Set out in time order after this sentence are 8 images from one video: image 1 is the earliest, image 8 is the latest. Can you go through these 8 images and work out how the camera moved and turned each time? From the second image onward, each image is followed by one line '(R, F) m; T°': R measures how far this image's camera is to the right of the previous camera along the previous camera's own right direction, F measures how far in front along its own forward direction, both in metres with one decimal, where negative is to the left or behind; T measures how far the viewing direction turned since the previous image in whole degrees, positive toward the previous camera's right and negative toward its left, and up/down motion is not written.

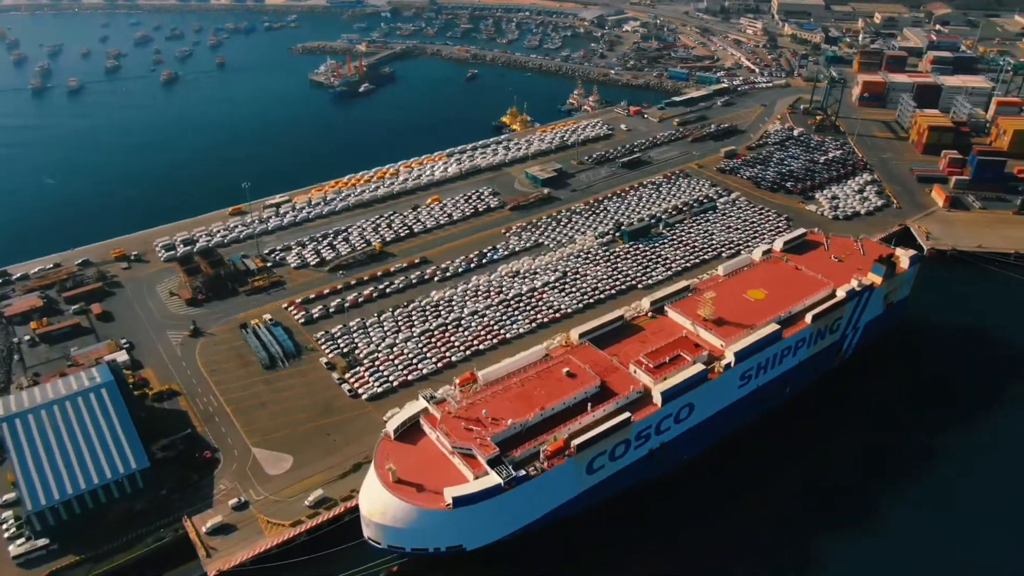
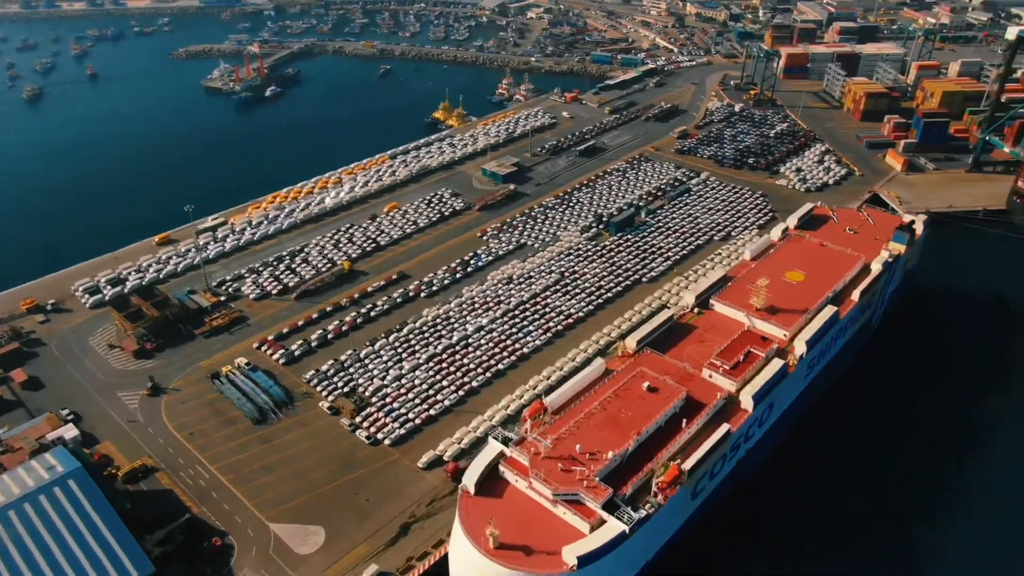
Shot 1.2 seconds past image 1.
(-13.6, +10.4) m; +9°
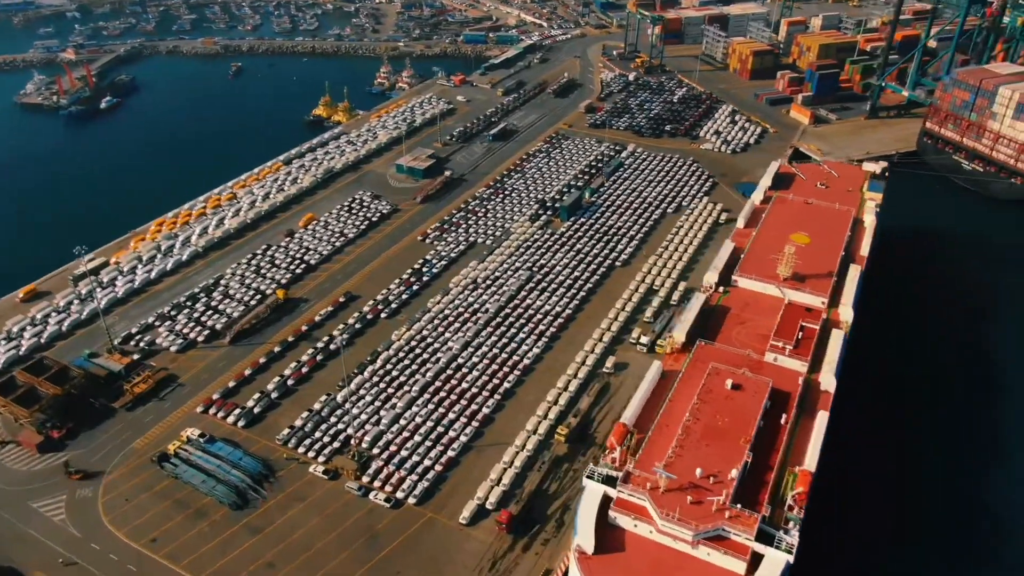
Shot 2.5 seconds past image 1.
(-13.3, +11.3) m; +12°
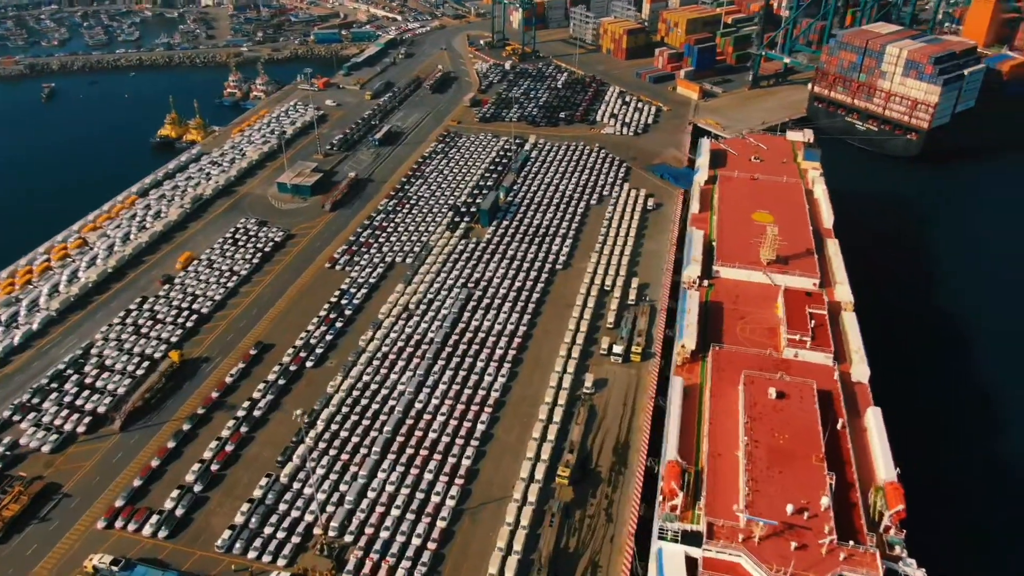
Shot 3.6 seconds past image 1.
(-7.7, +10.1) m; +11°
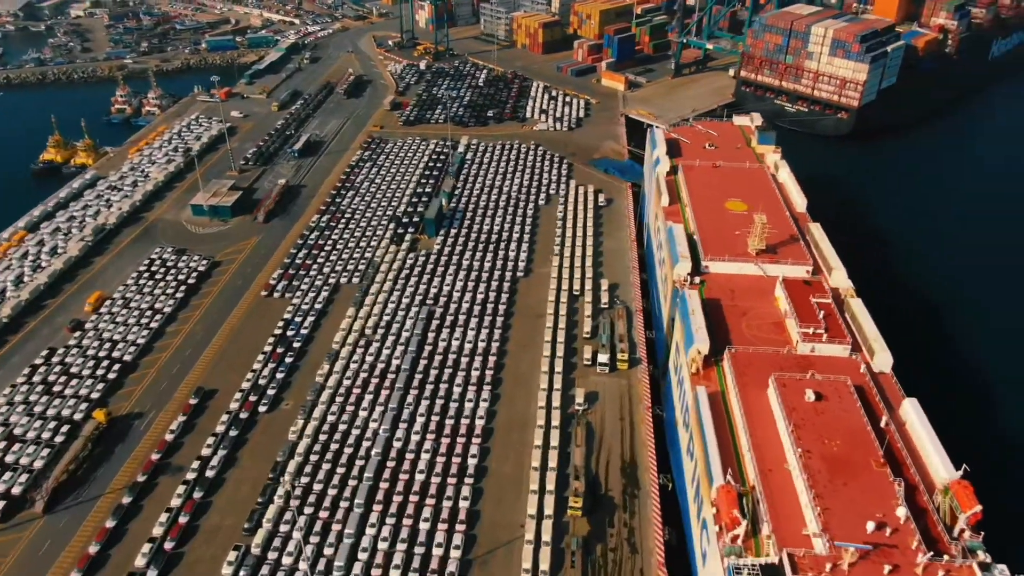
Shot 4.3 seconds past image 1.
(-5.1, +5.8) m; +7°
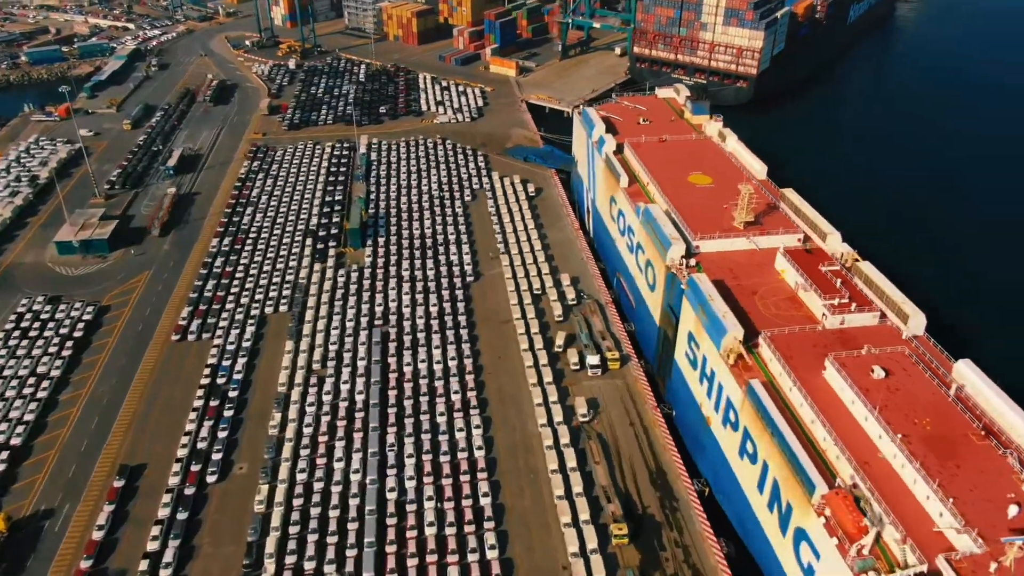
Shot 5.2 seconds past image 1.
(-7.6, +7.3) m; +11°
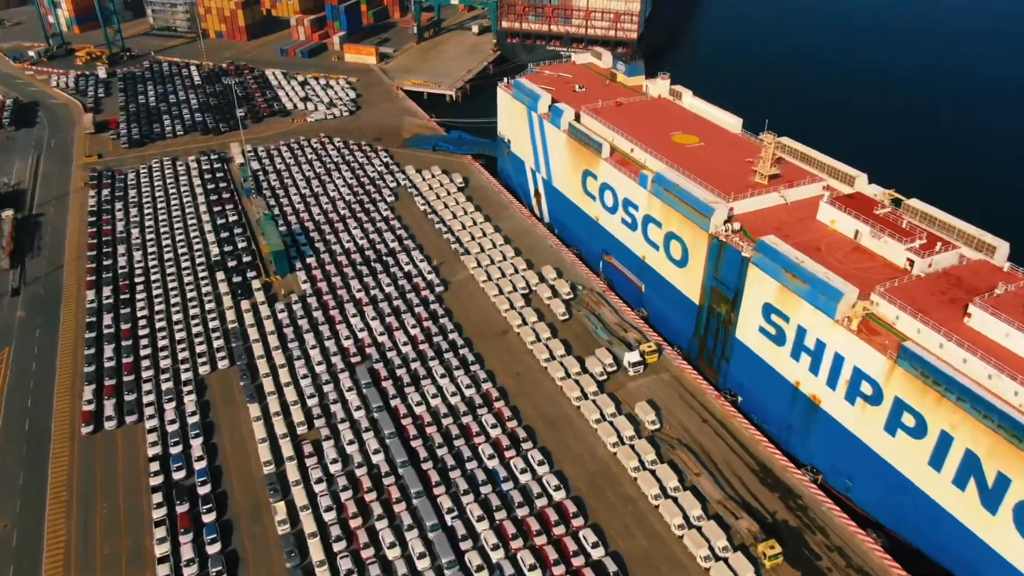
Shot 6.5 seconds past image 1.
(-11.6, +10.2) m; +15°
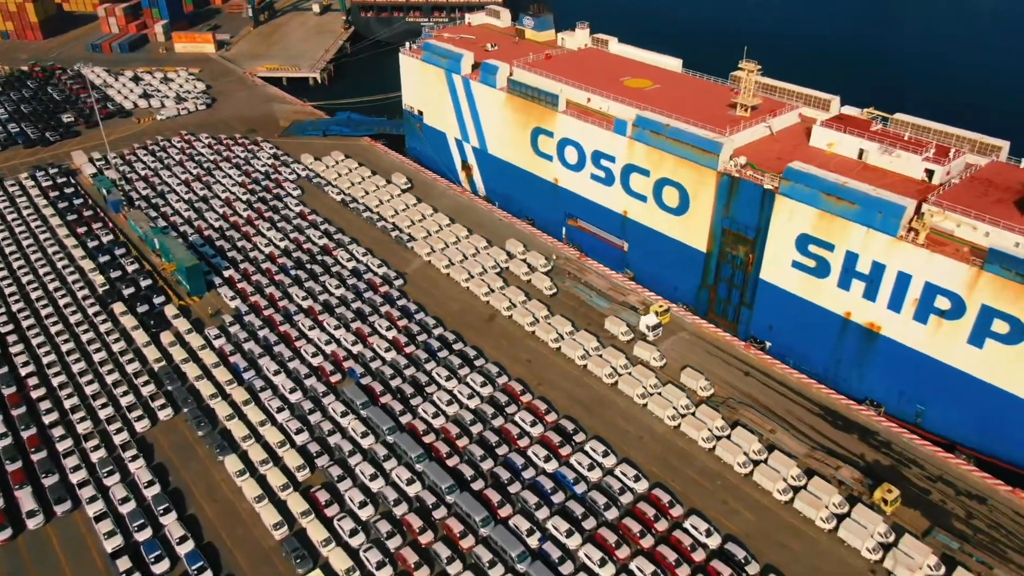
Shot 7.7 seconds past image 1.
(-8.8, +7.1) m; +13°
